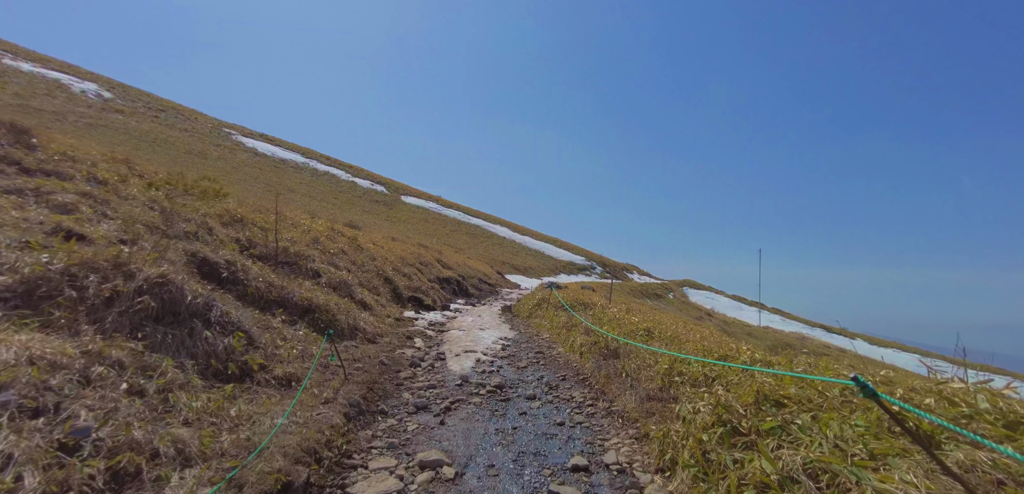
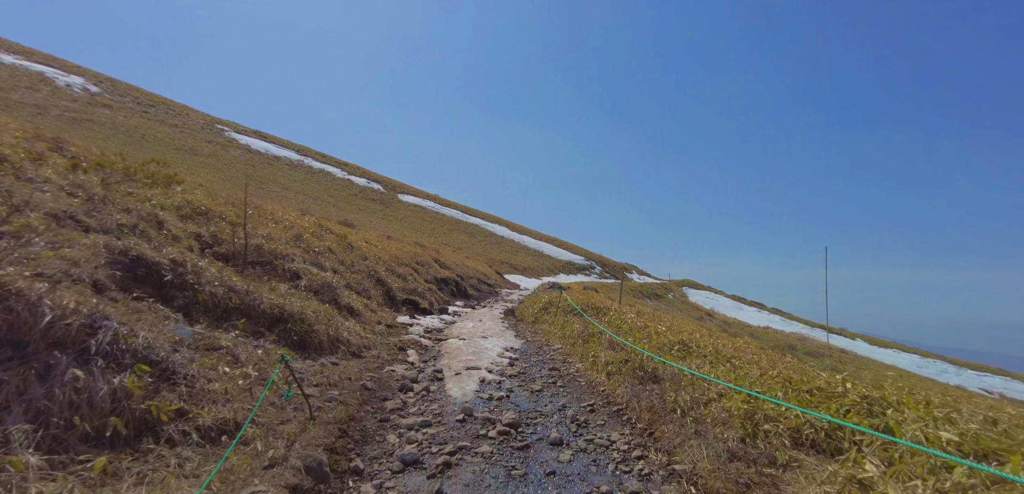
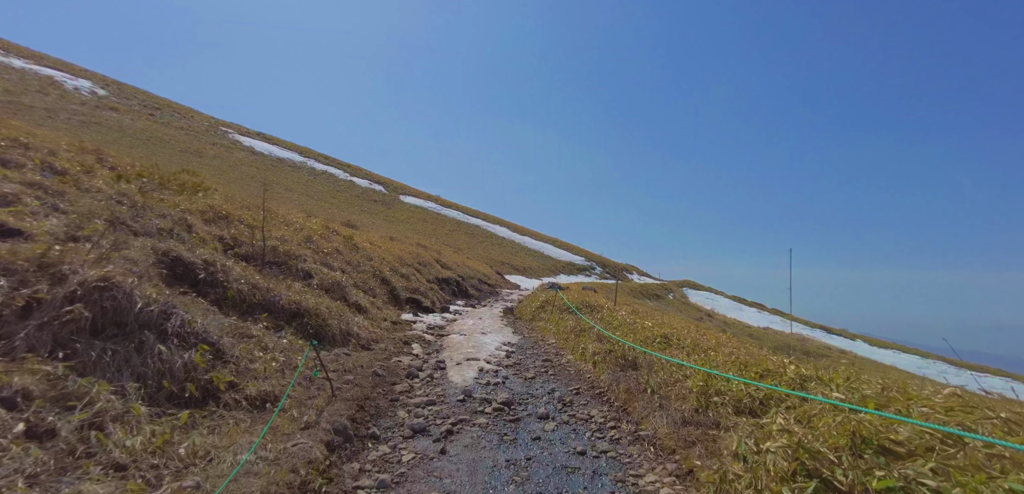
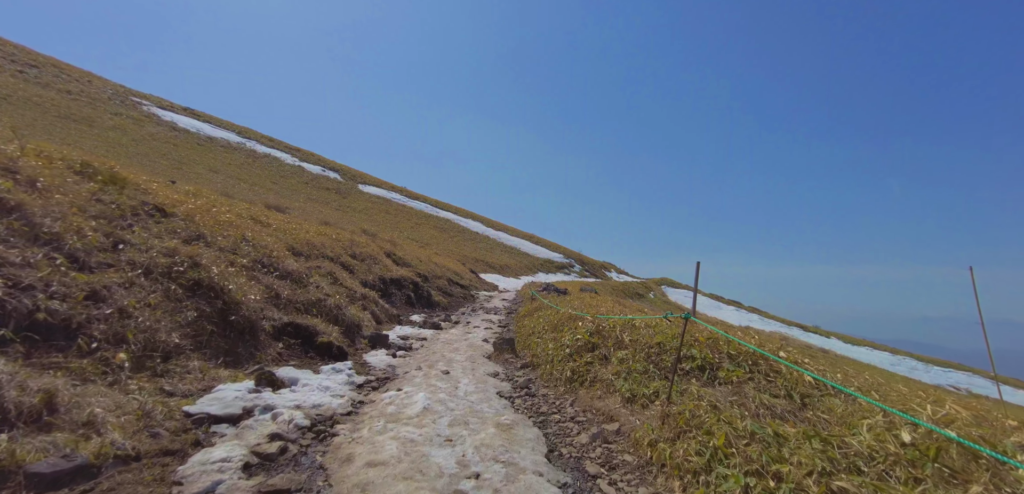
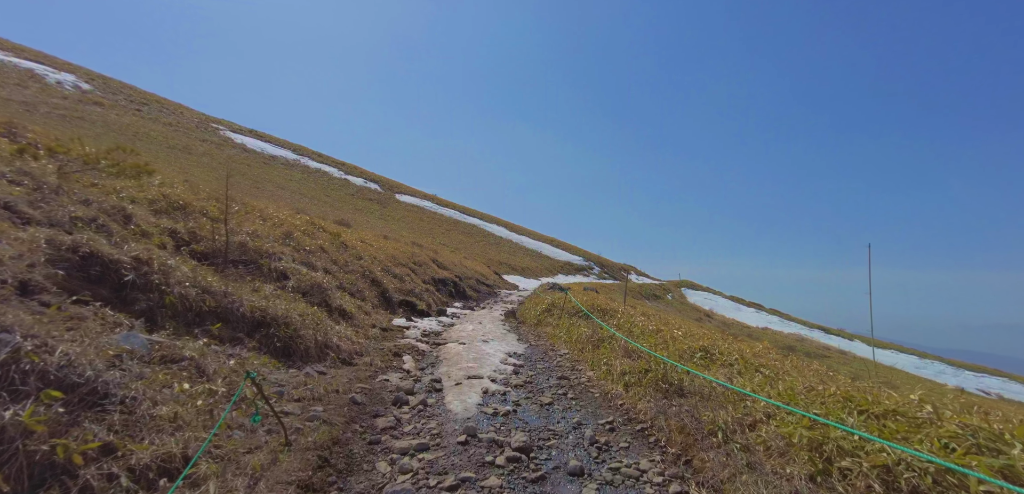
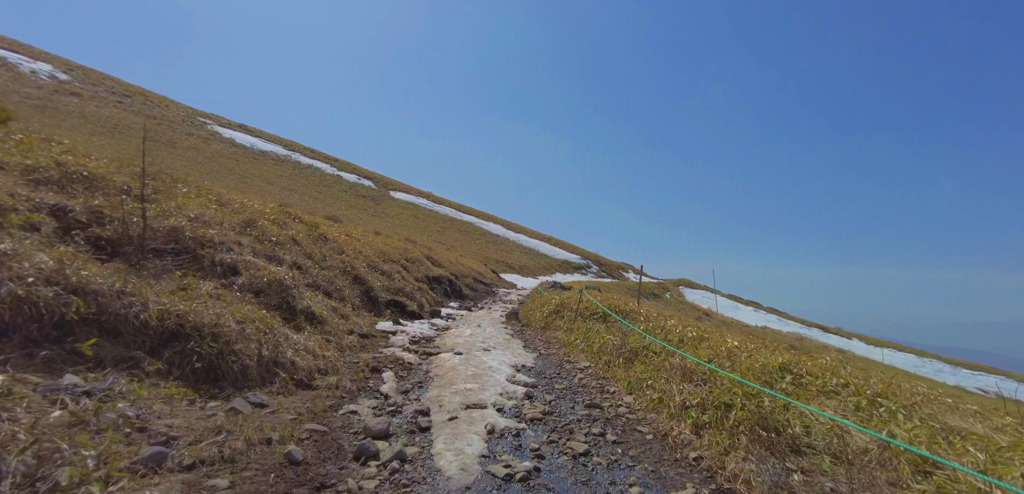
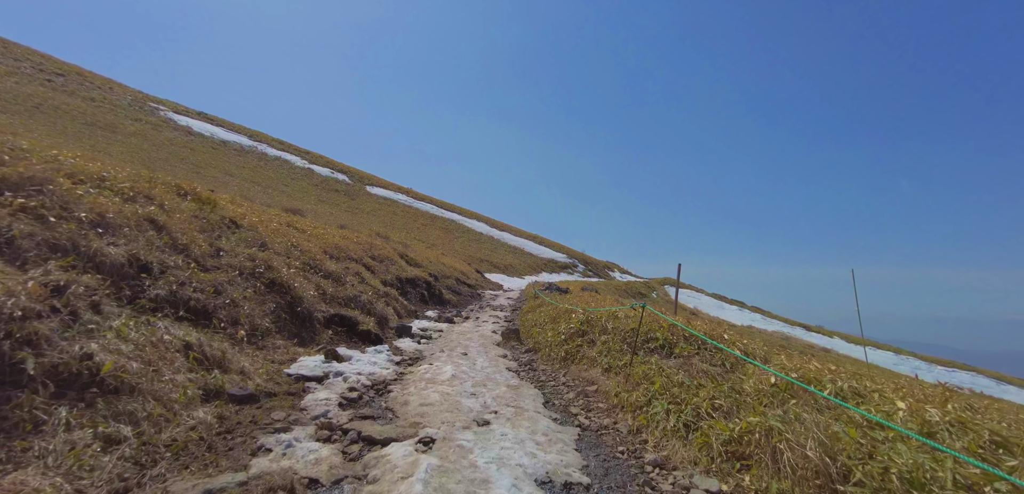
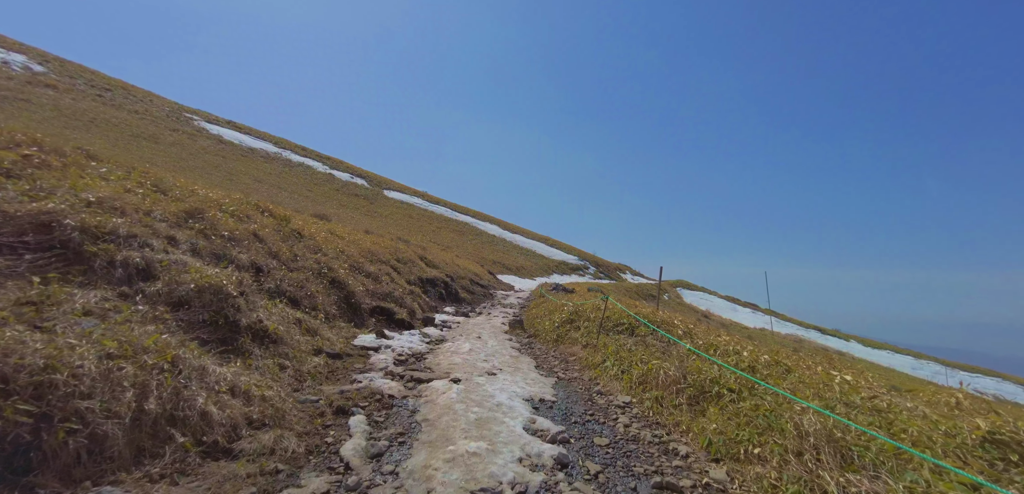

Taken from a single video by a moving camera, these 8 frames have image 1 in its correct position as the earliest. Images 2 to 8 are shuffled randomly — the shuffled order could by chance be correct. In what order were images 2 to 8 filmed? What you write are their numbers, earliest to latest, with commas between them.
3, 2, 5, 6, 8, 7, 4
